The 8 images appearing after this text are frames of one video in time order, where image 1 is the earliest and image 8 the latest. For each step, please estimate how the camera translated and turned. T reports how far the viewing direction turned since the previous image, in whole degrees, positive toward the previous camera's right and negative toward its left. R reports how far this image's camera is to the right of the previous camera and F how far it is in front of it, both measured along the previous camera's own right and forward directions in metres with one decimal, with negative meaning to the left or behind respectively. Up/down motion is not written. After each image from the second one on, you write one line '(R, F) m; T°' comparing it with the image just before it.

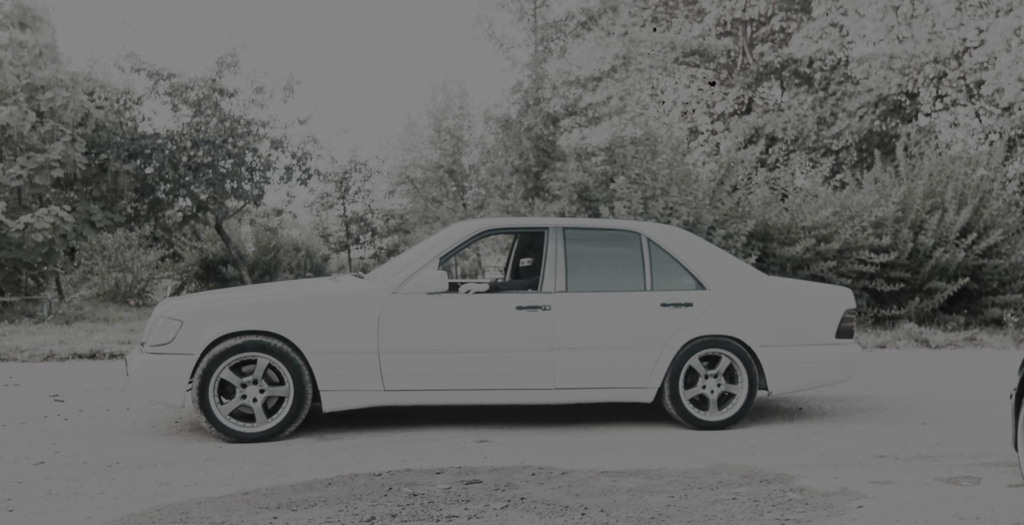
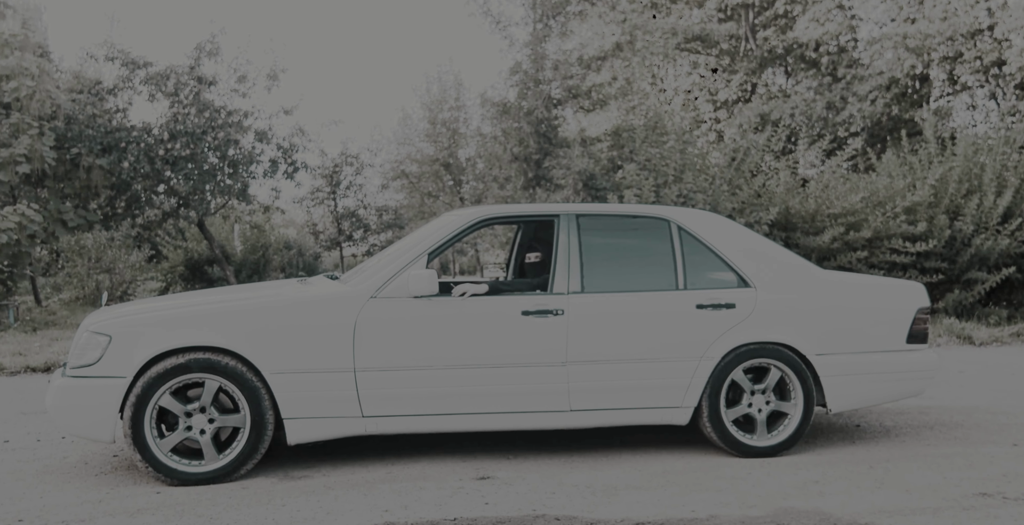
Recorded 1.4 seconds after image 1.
(0.0, +0.9) m; 0°
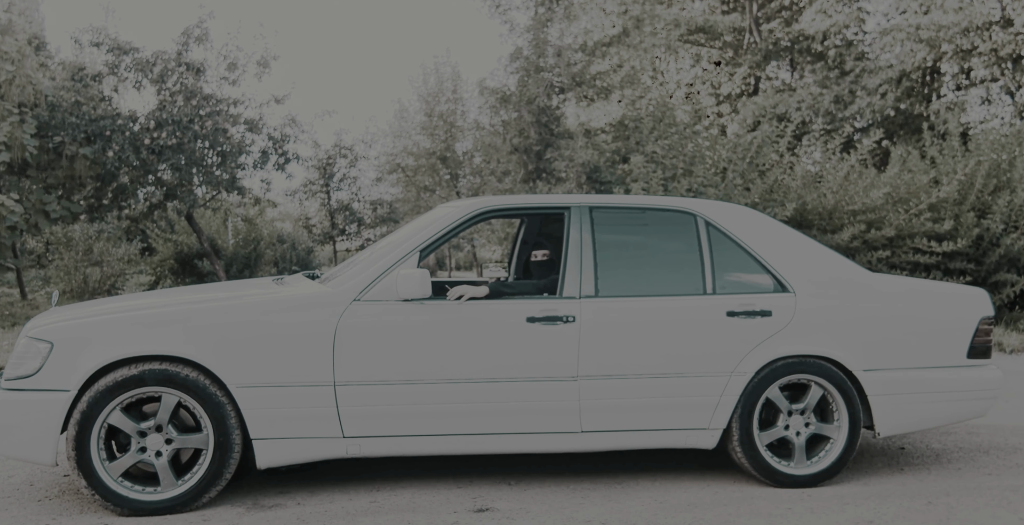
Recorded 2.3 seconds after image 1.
(0.0, +0.6) m; 0°
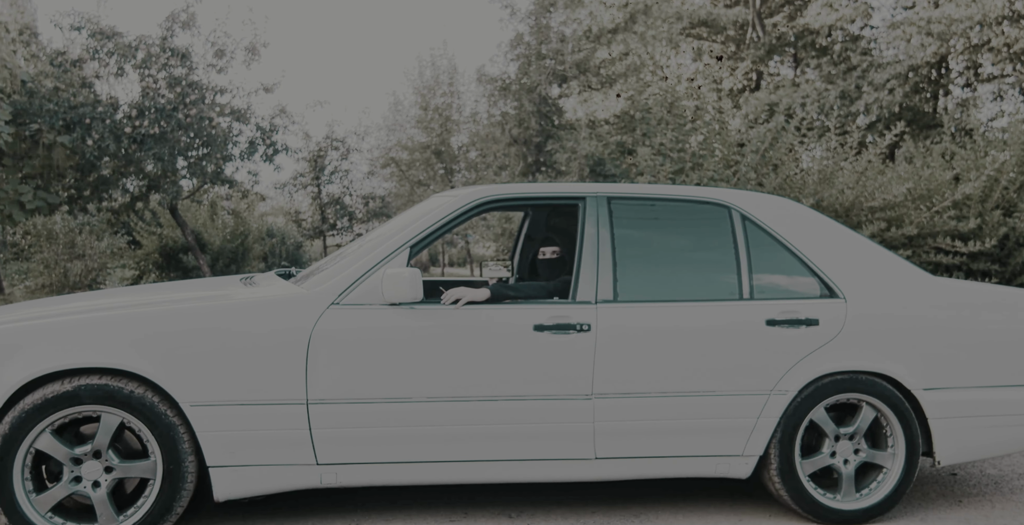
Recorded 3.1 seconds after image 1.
(0.0, +0.5) m; 0°
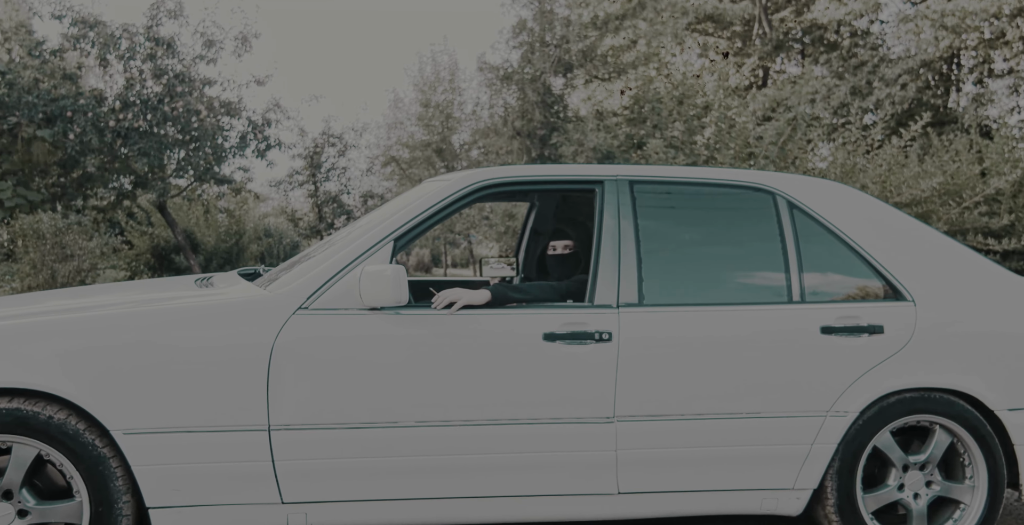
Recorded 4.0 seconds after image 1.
(0.0, +0.5) m; 0°
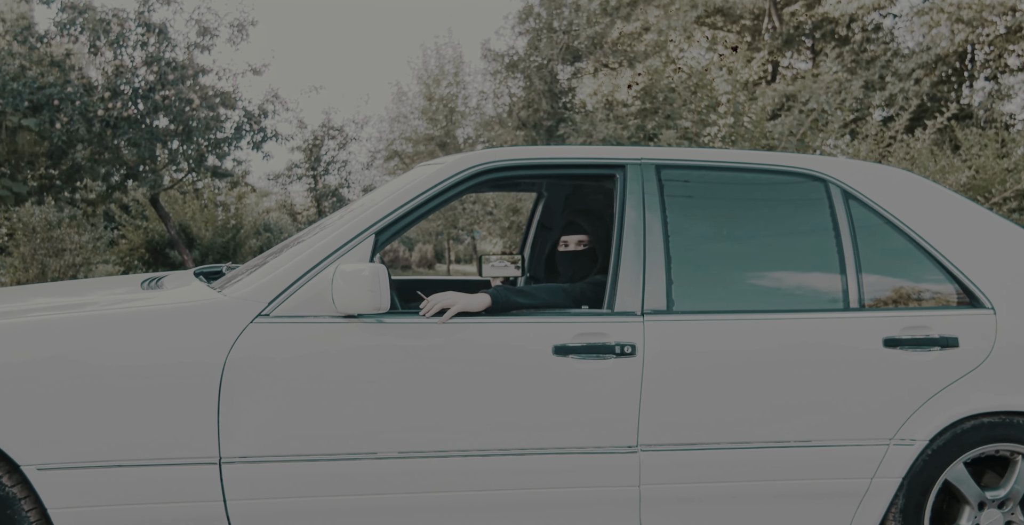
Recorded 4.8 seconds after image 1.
(0.0, +0.4) m; 0°
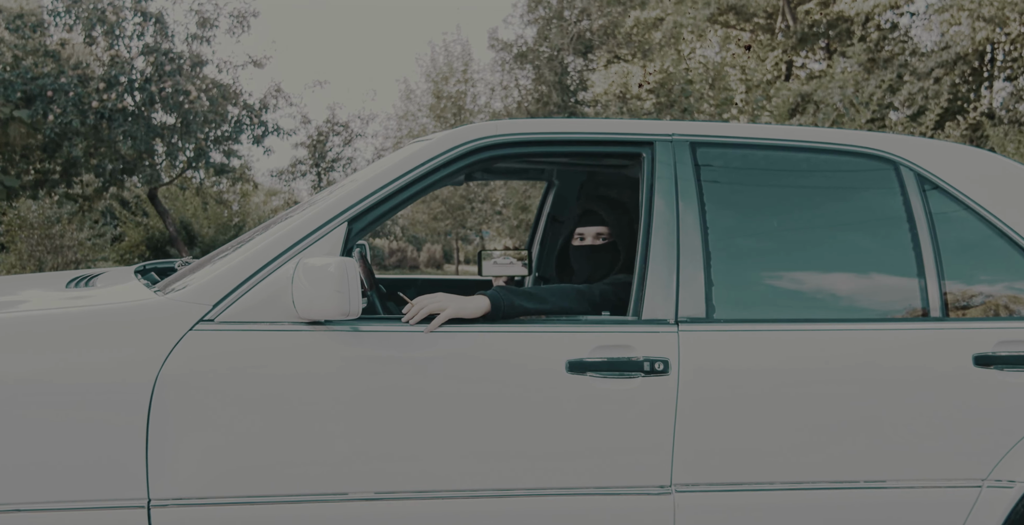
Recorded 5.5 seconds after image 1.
(0.0, +0.4) m; -1°
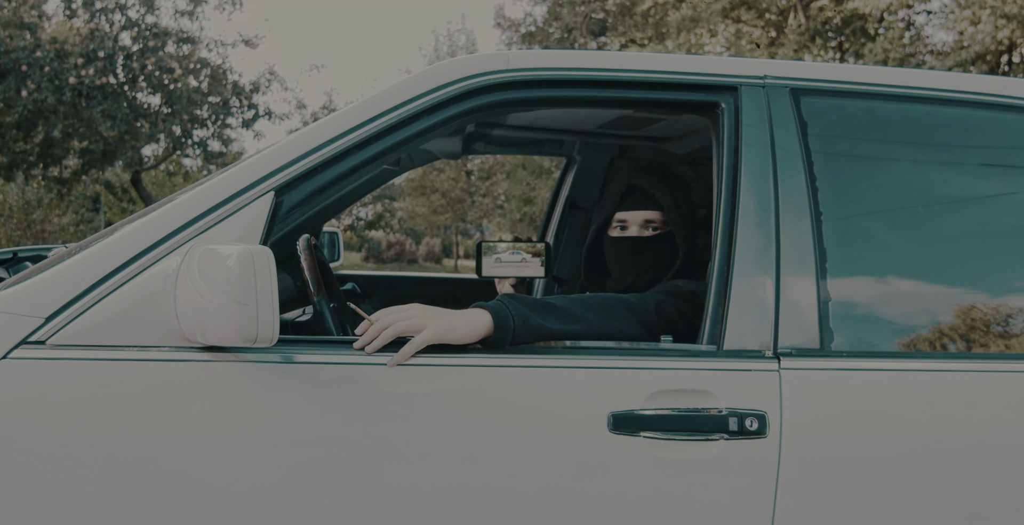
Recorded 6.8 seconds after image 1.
(0.0, +0.6) m; 0°
